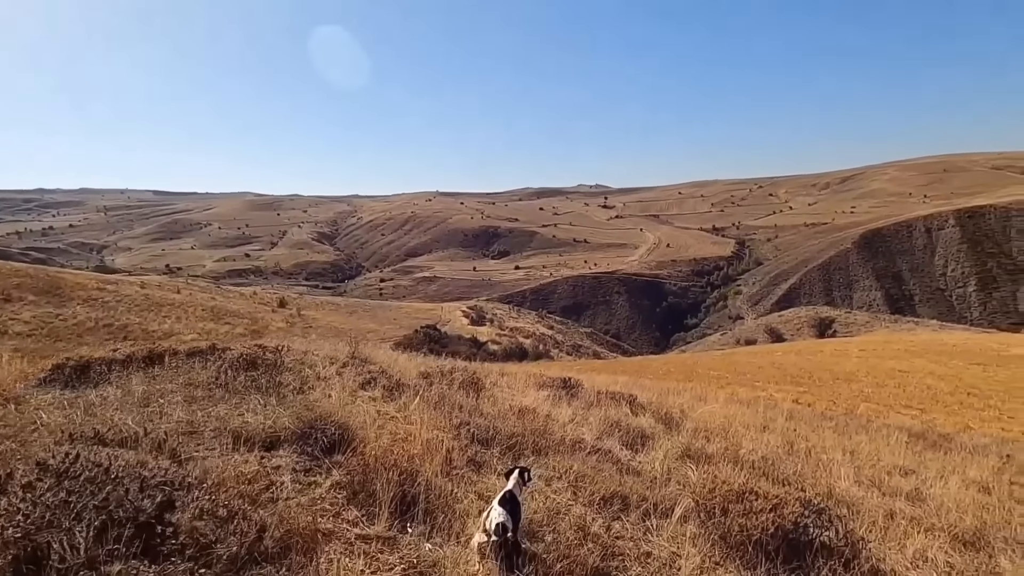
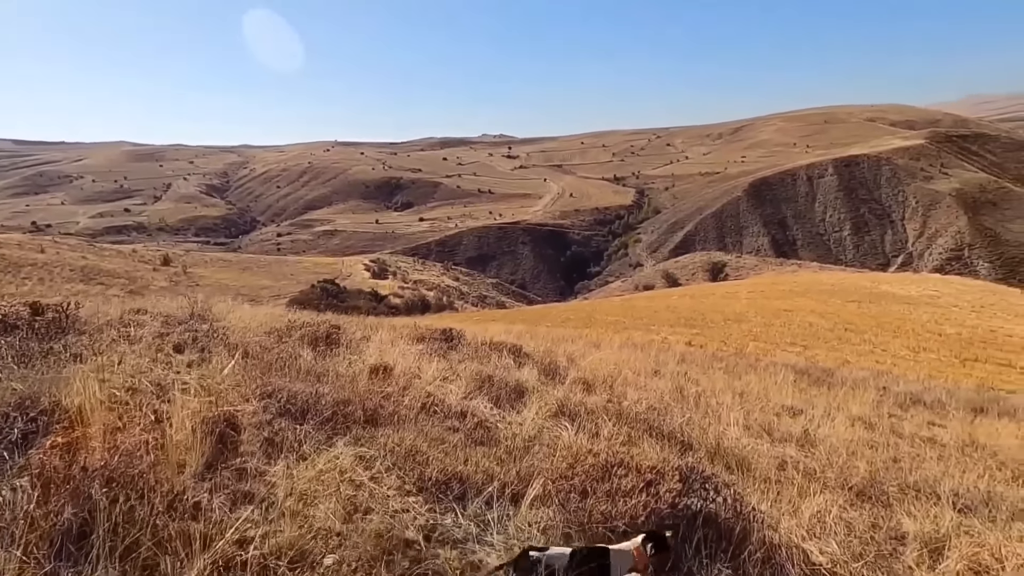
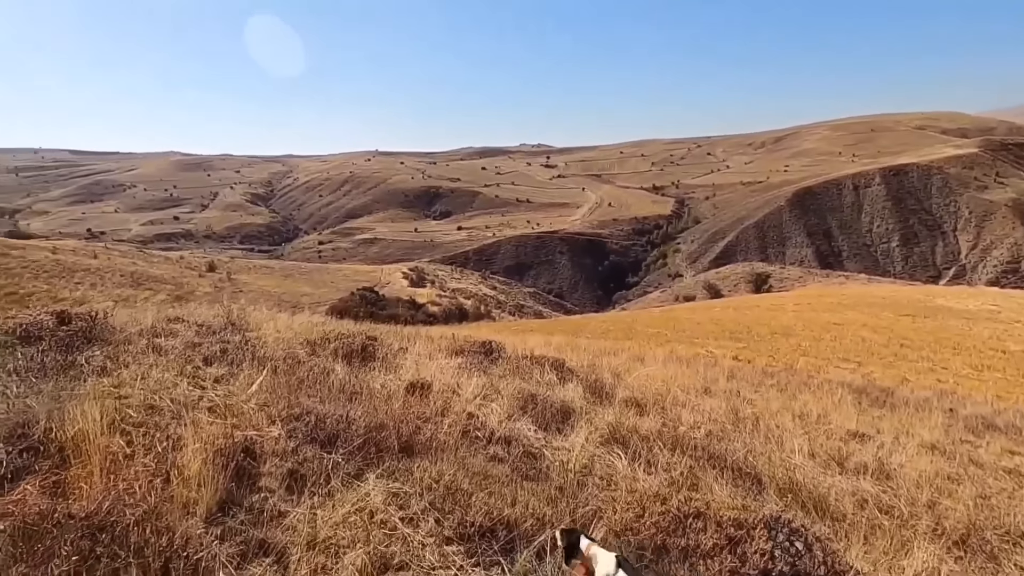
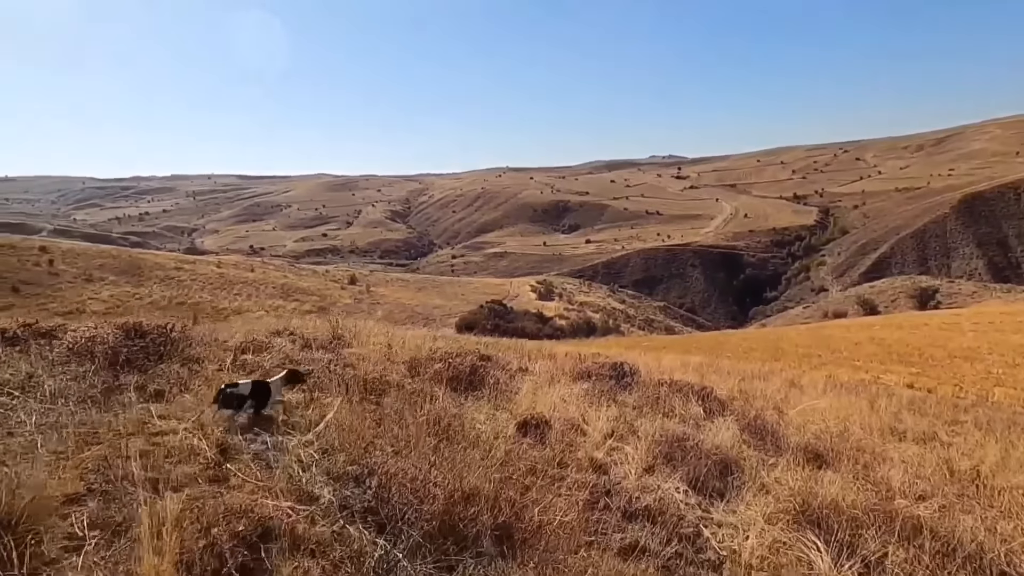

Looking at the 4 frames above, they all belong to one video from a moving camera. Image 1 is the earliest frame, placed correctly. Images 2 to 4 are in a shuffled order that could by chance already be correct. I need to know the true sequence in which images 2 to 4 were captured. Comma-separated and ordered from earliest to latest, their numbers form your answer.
2, 3, 4
